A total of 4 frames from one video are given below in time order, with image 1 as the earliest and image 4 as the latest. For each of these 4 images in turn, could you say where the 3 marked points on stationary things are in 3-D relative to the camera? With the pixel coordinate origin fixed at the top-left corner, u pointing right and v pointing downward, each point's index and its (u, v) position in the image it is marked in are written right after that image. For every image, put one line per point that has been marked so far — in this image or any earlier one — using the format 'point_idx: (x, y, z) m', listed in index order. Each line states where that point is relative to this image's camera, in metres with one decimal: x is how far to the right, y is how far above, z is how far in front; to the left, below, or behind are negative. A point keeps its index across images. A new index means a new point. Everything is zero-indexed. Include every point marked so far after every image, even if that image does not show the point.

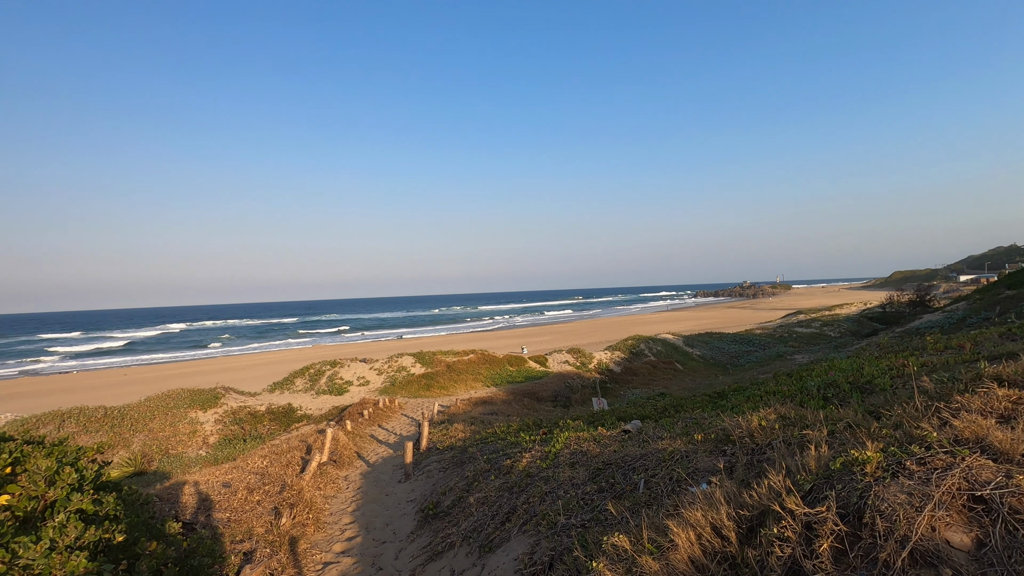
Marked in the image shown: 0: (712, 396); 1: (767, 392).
0: (+3.8, -2.1, +8.5) m
1: (+3.9, -1.6, +6.7) m
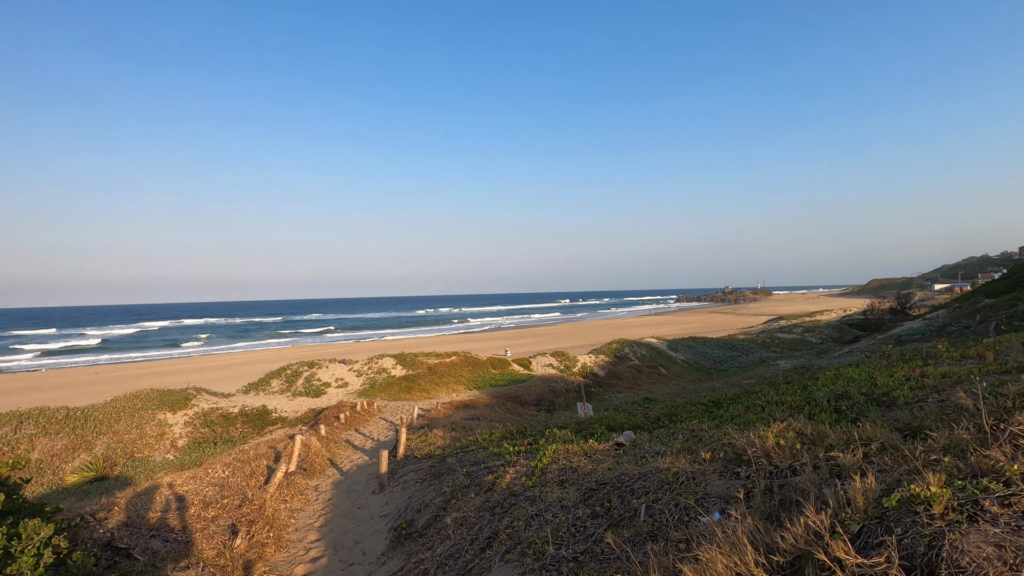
0: (+3.5, -2.1, +8.1) m
1: (+3.6, -1.6, +6.2) m
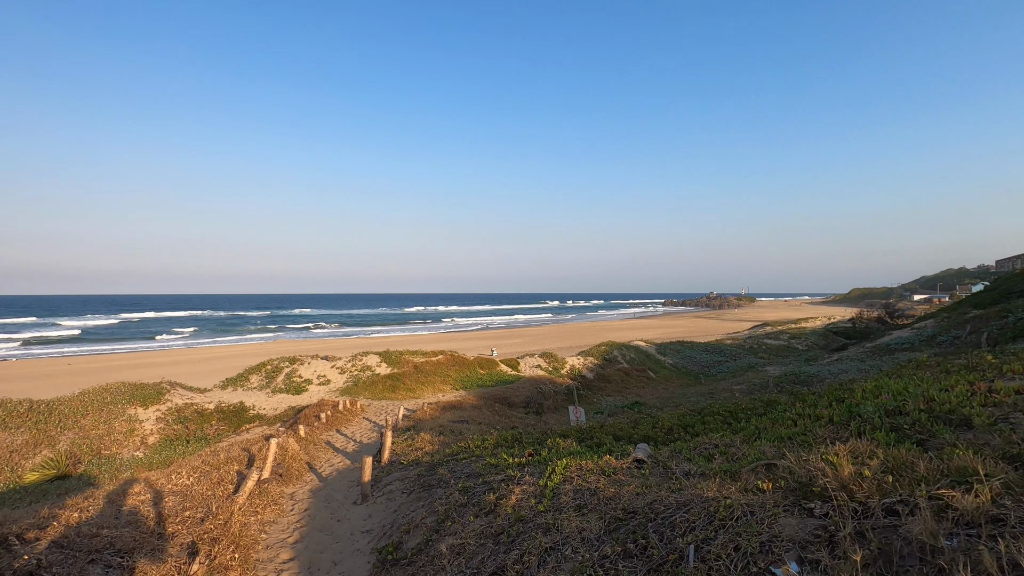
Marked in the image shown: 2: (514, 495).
0: (+3.5, -2.1, +7.5) m
1: (+3.7, -1.6, +5.6) m
2: (0.0, -2.2, +4.6) m
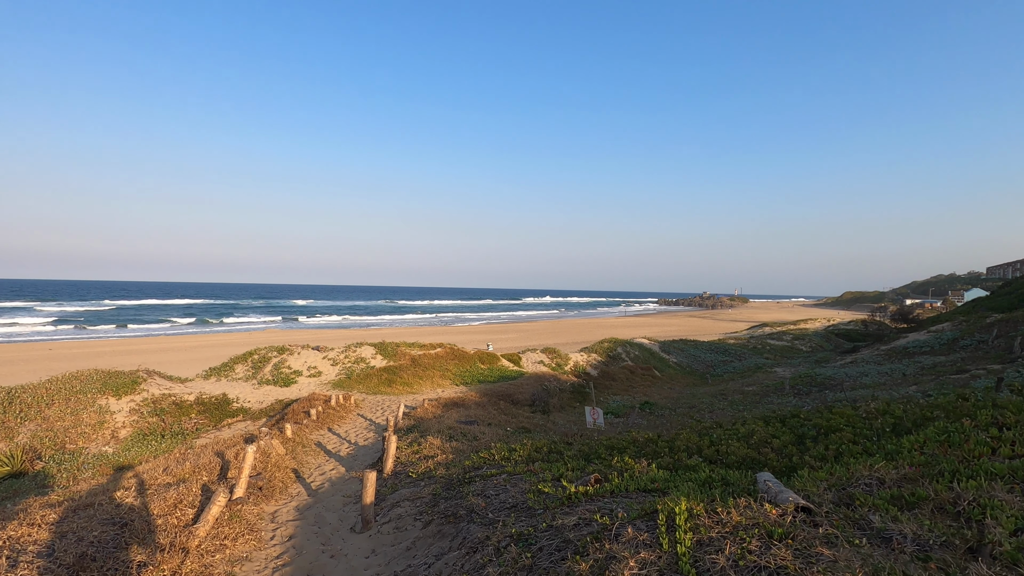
0: (+4.2, -1.8, +5.8) m
1: (+4.4, -1.4, +4.0) m
2: (+0.7, -1.8, +2.9) m
